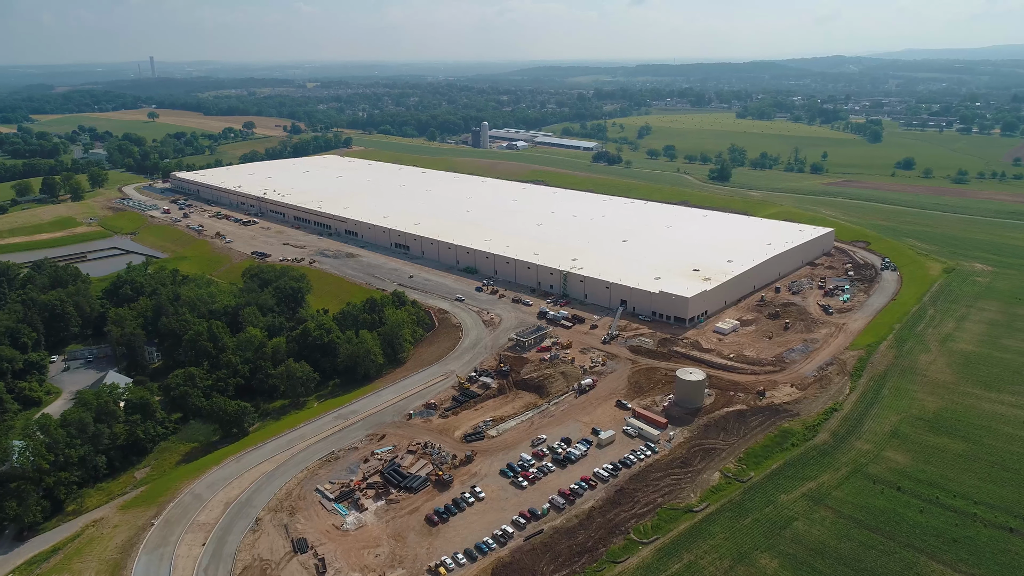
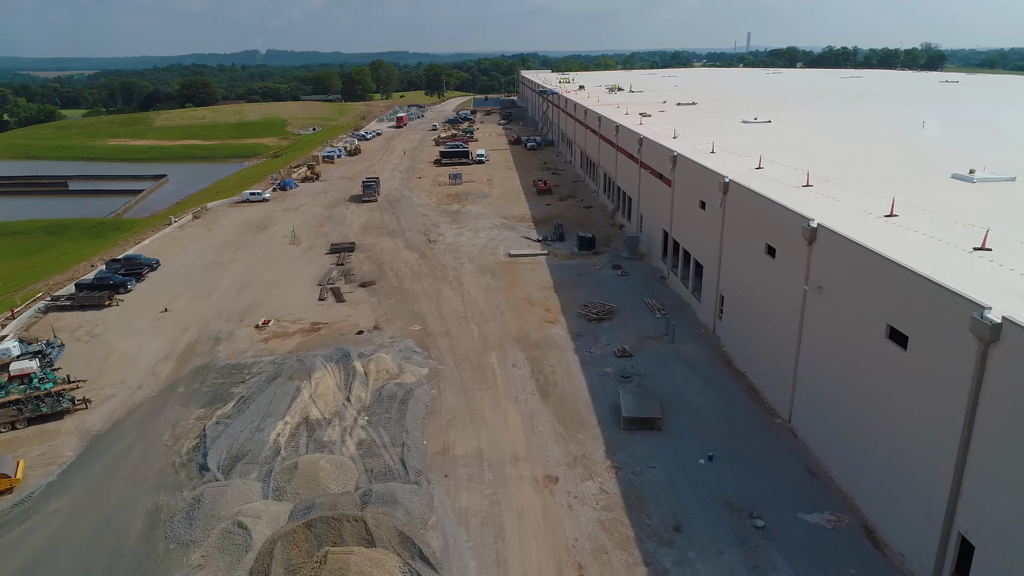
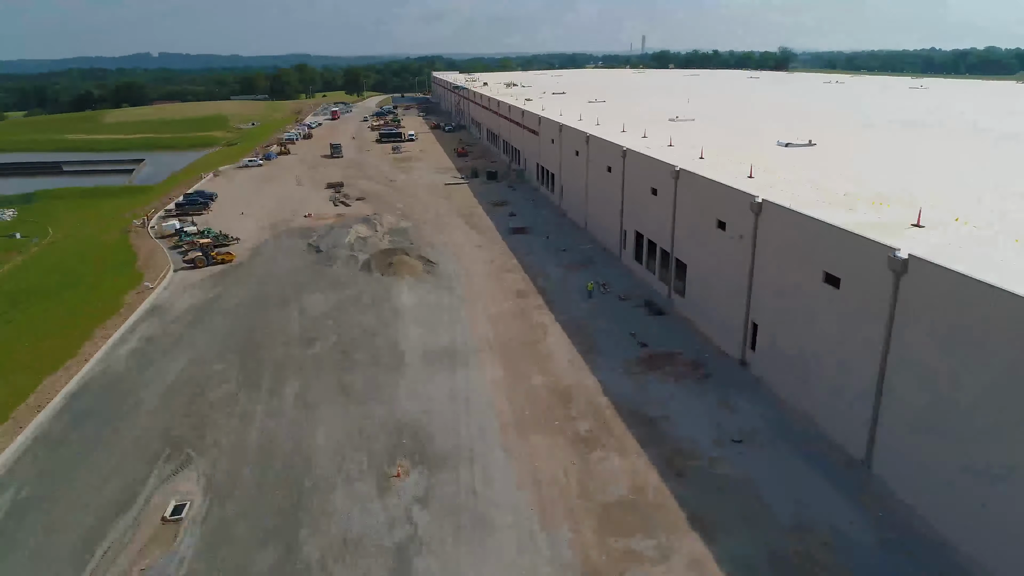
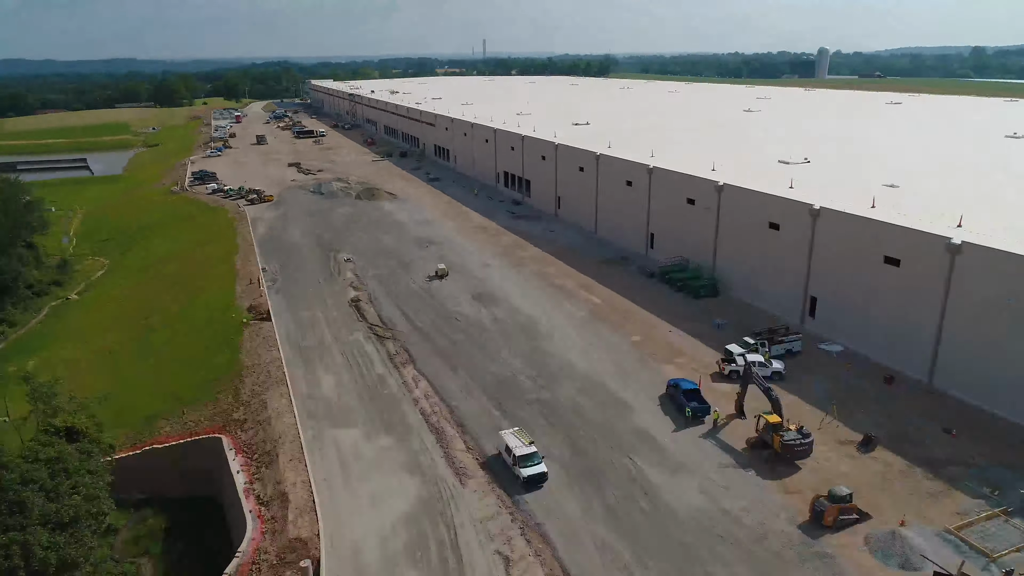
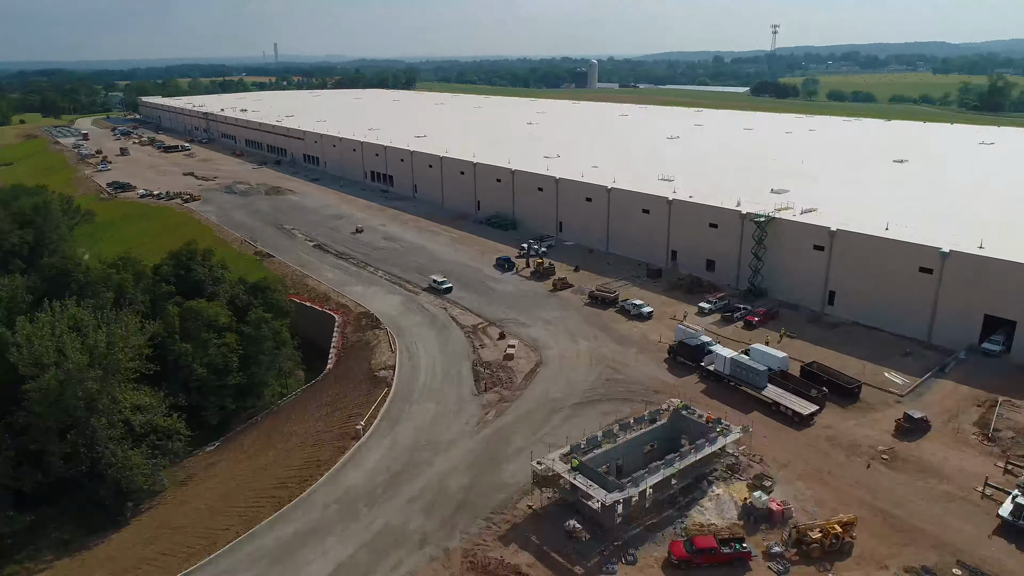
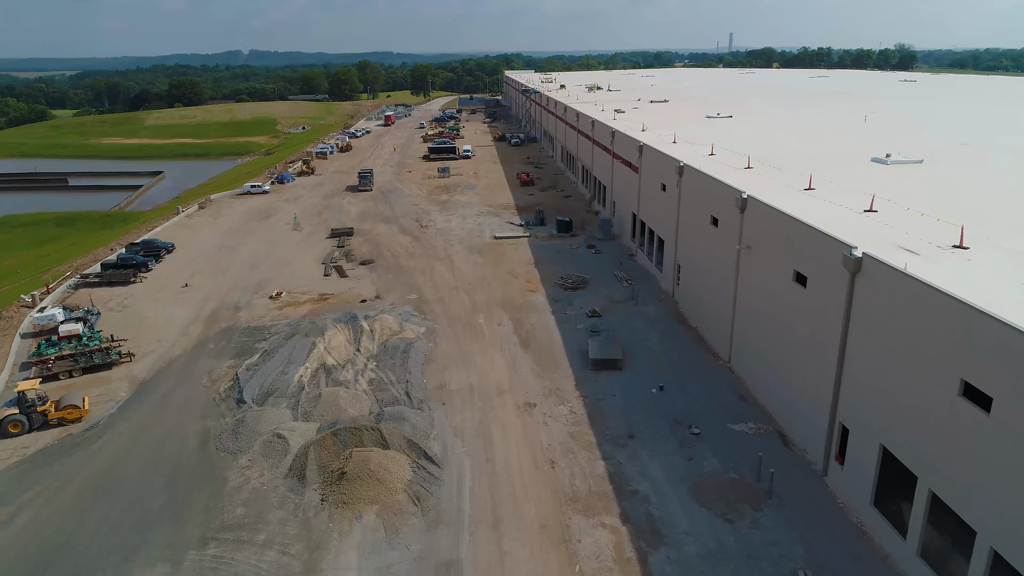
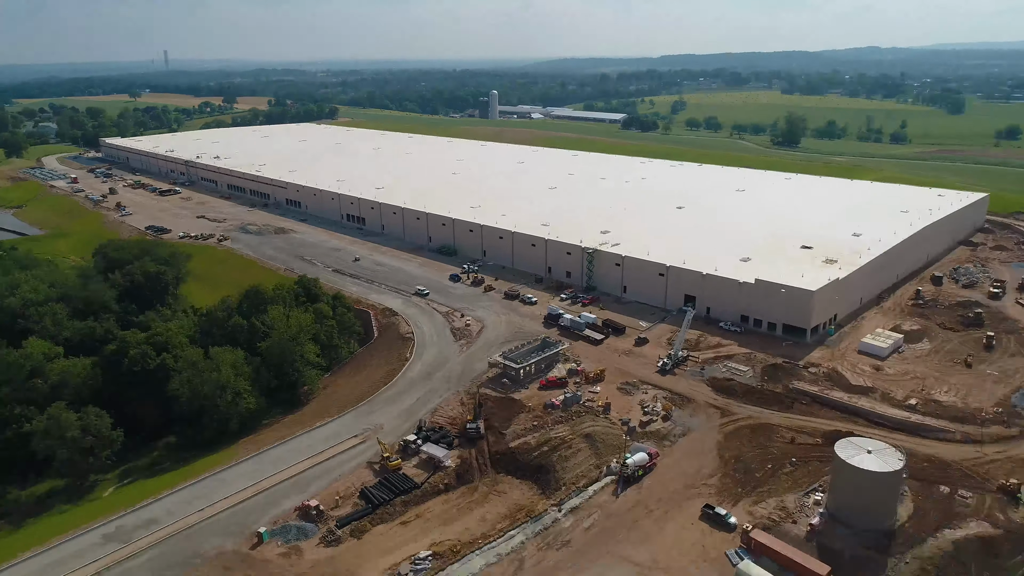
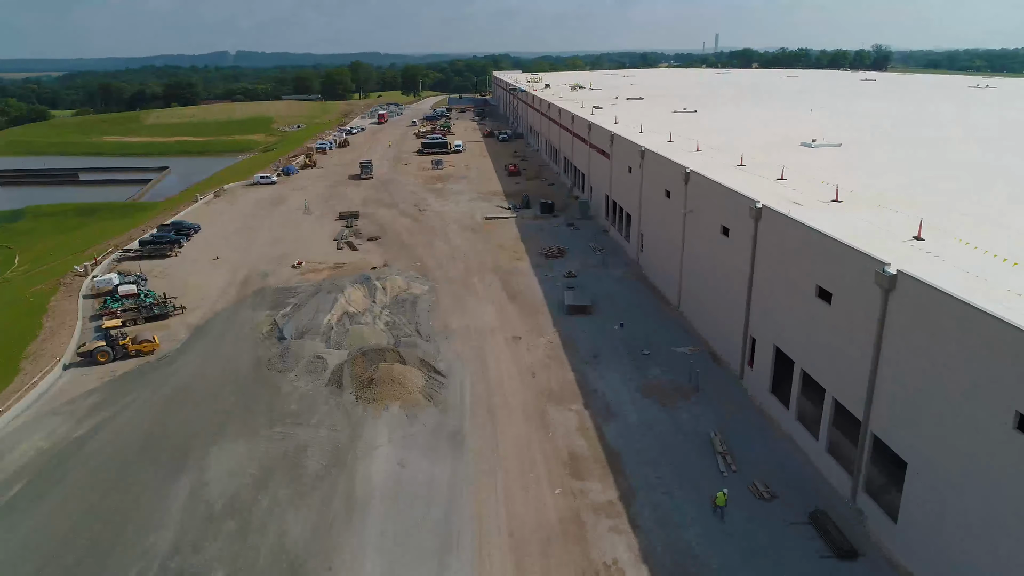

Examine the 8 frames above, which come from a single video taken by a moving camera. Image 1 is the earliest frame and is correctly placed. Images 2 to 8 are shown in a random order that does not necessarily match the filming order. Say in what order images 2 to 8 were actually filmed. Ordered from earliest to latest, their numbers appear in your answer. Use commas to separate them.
7, 5, 4, 3, 8, 6, 2
